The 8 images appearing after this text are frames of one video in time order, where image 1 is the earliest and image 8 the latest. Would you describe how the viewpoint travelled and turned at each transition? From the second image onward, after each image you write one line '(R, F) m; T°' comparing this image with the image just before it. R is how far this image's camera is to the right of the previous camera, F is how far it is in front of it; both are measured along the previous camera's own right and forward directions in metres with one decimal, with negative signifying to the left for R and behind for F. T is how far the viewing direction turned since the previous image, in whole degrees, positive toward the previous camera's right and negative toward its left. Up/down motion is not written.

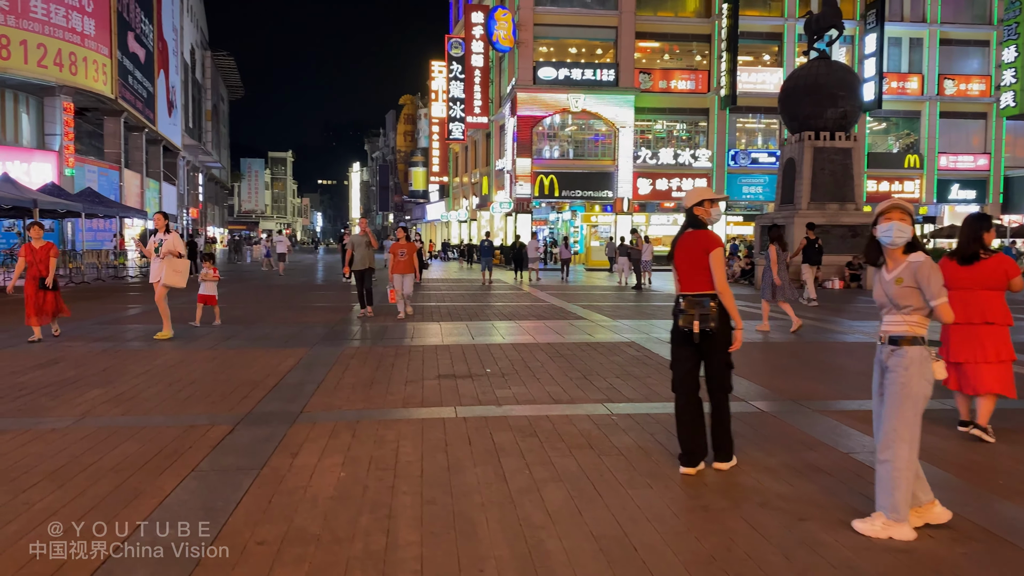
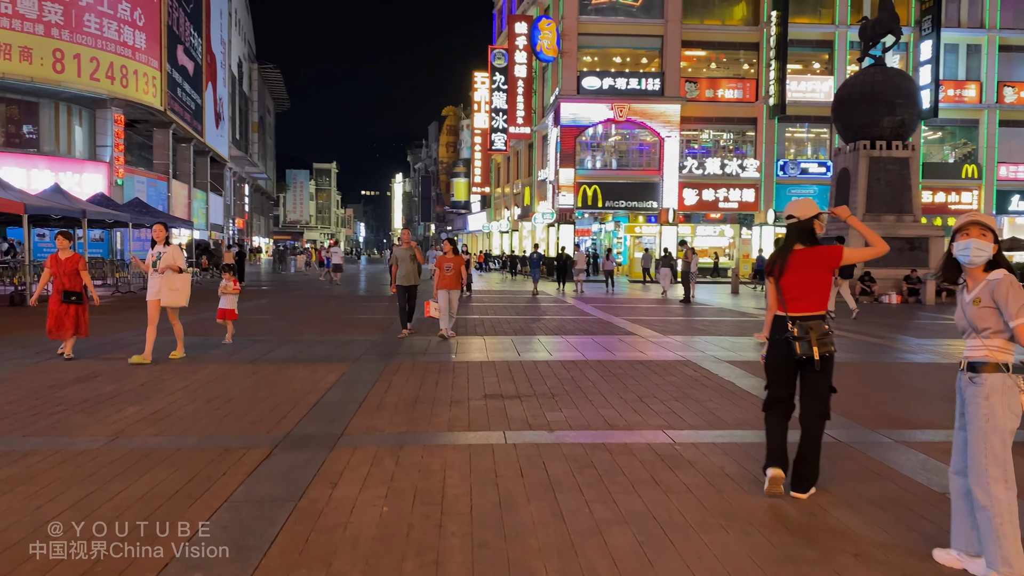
(-0.1, +0.4) m; -3°
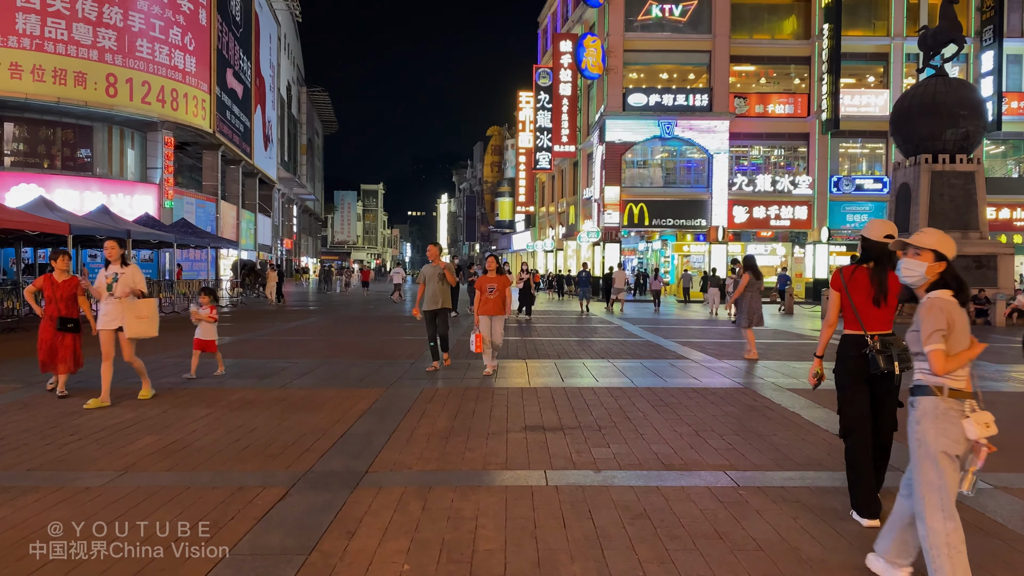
(0.0, +0.5) m; -3°
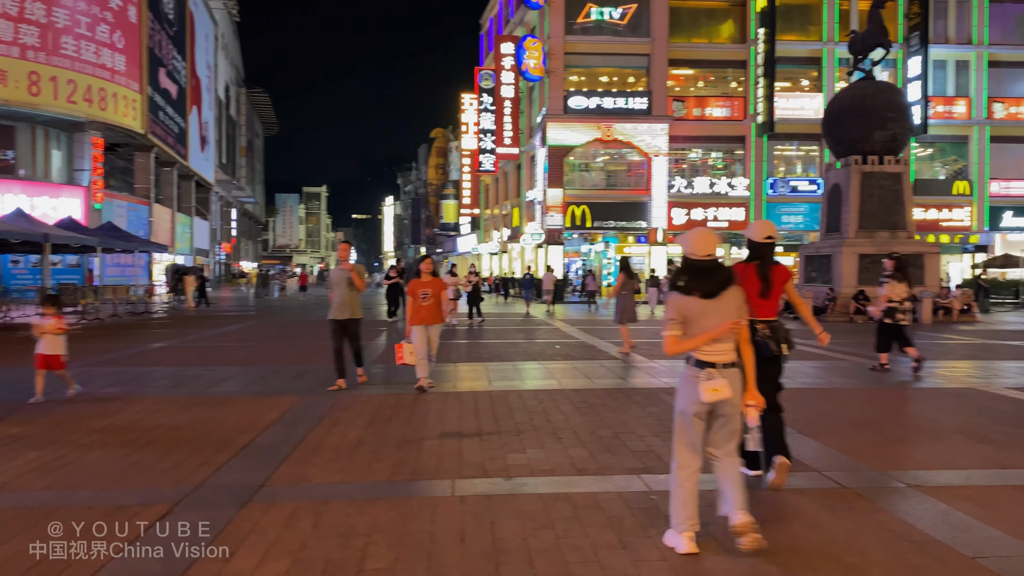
(+0.2, +0.2) m; +4°
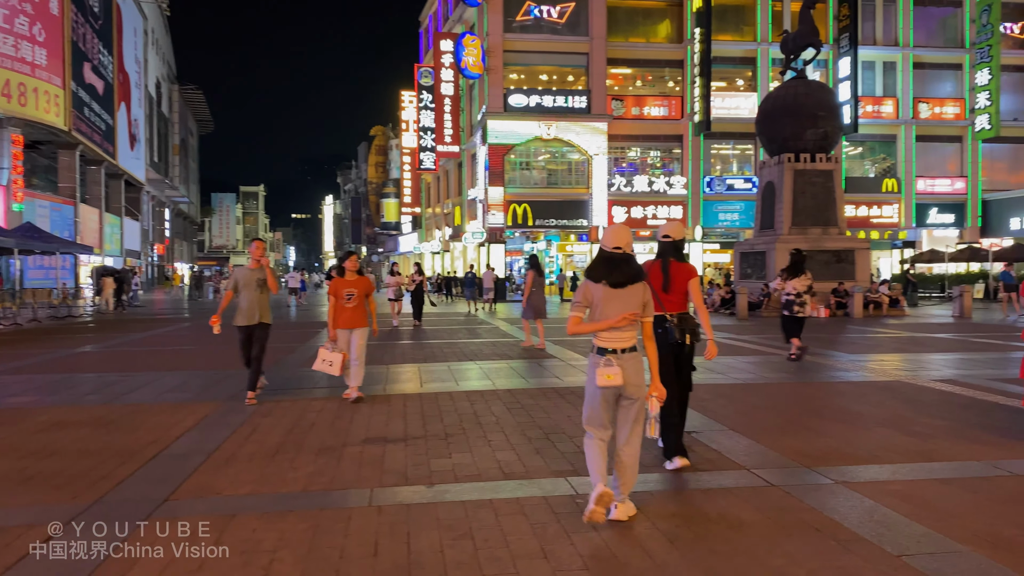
(+0.1, +0.2) m; +4°
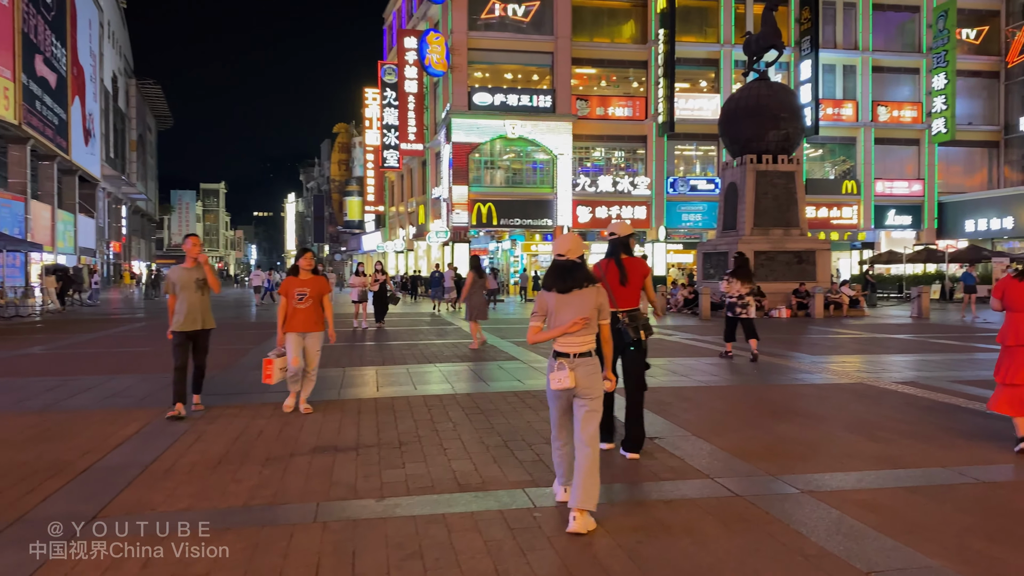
(+0.1, +0.2) m; +2°
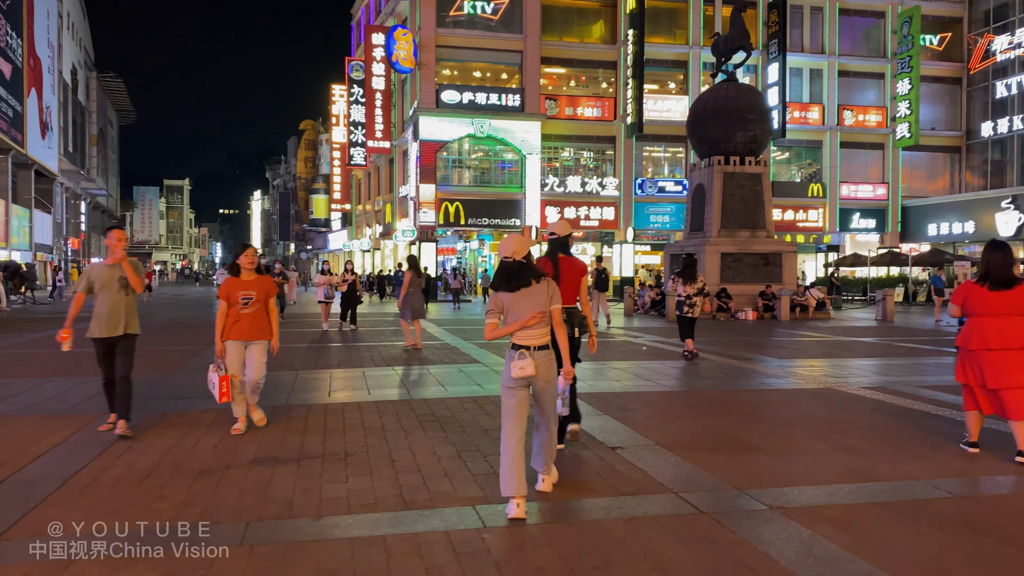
(+0.1, +0.3) m; +2°
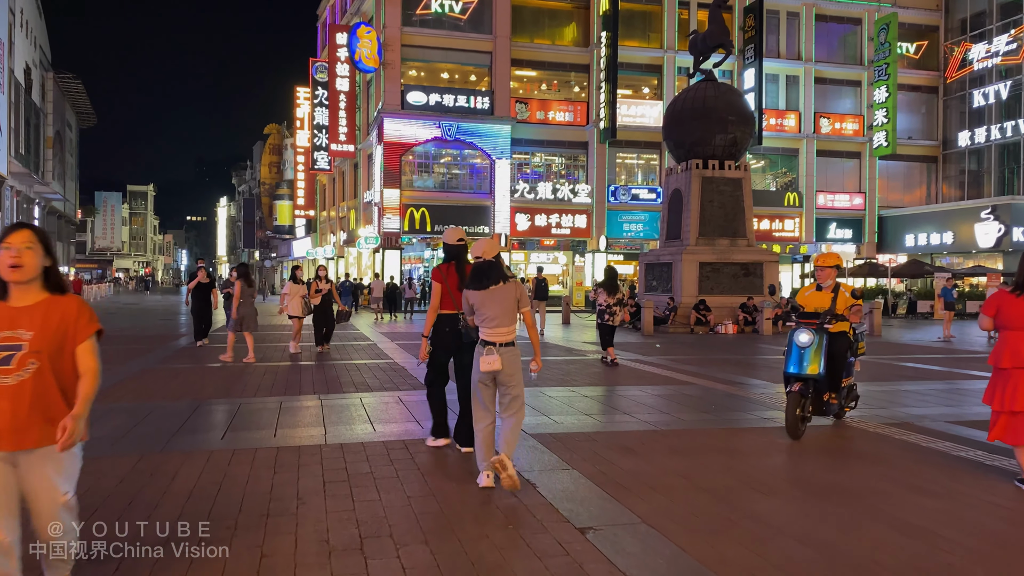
(+0.2, +1.5) m; +2°
